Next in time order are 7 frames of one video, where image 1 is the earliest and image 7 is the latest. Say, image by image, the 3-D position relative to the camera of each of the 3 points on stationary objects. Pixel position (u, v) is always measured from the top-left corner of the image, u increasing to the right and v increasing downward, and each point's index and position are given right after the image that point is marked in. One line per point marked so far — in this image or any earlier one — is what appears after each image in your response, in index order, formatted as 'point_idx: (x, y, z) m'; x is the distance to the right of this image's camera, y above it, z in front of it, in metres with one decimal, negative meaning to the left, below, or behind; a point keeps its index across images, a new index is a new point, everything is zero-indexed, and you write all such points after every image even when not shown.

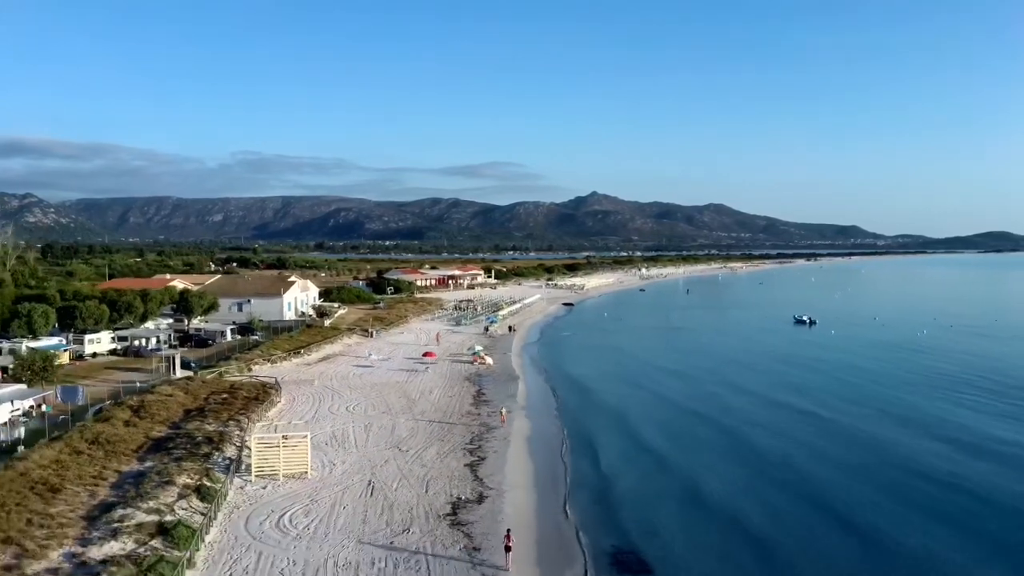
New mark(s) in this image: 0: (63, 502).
0: (-9.7, -4.6, +15.9) m
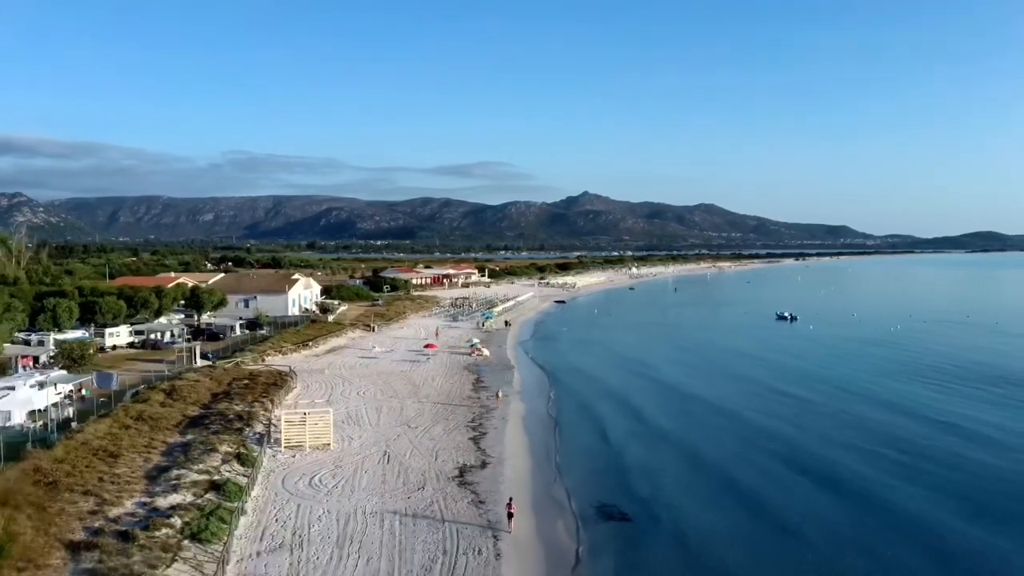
0: (-9.7, -4.4, +18.4) m
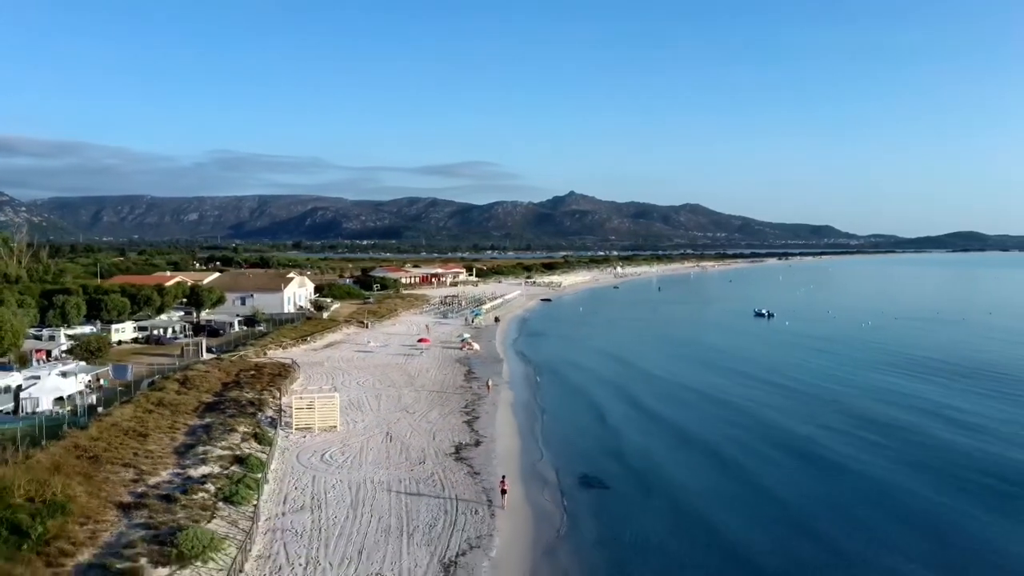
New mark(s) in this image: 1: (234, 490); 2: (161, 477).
0: (-9.9, -4.3, +20.3) m
1: (-6.3, -4.6, +16.8) m
2: (-8.3, -4.5, +17.5) m
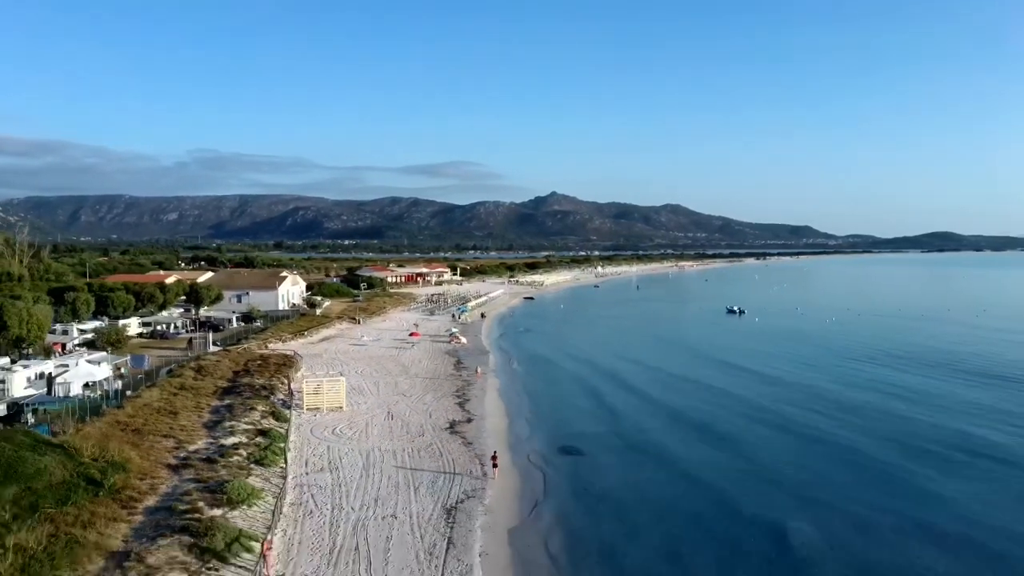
0: (-10.3, -4.1, +23.1) m
1: (-6.6, -4.4, +19.6) m
2: (-8.6, -4.3, +20.3) m
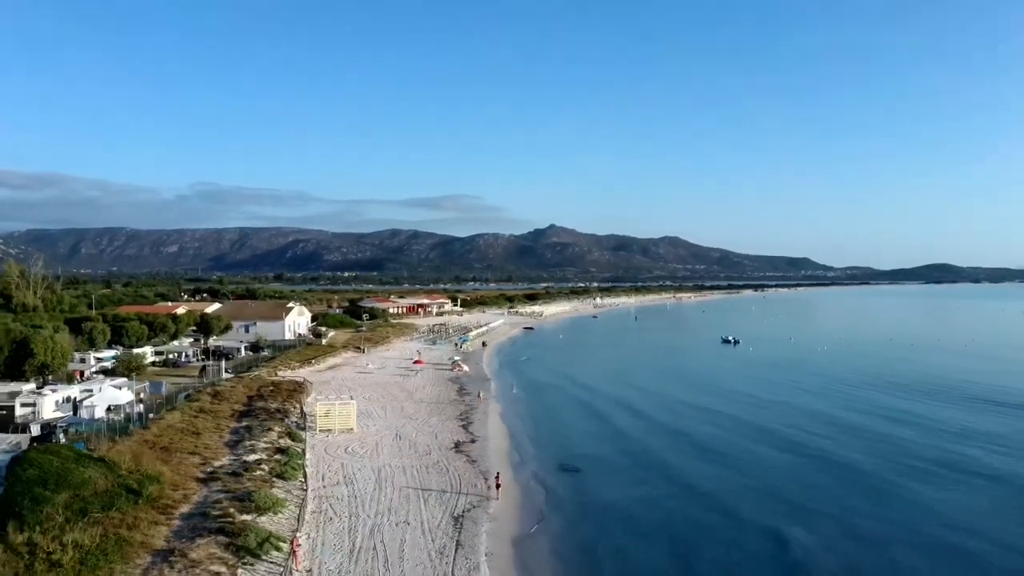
0: (-10.2, -5.0, +24.6) m
1: (-6.5, -5.2, +21.2) m
2: (-8.6, -5.1, +21.9) m
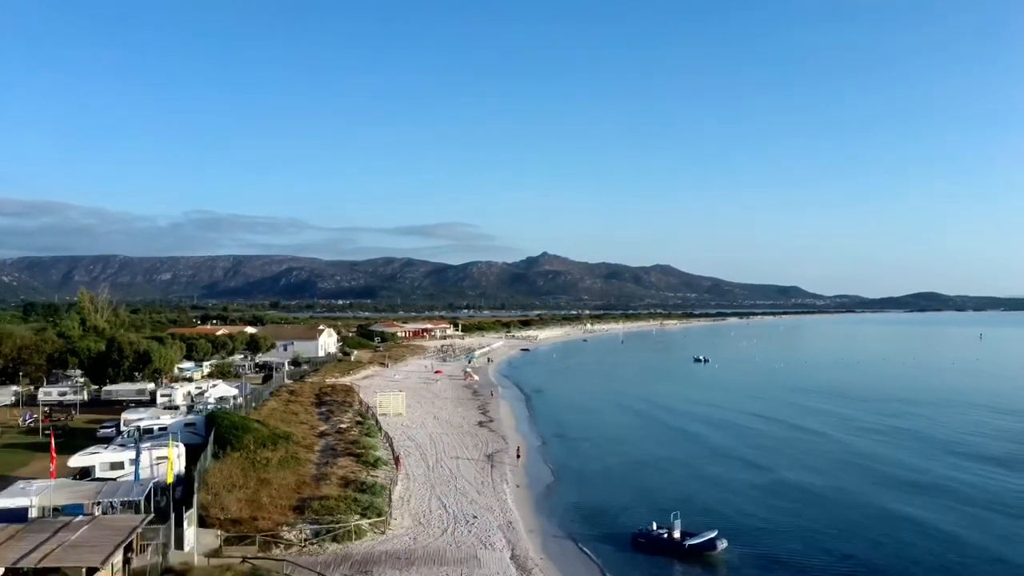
0: (-9.8, -6.1, +34.8) m
1: (-6.1, -6.1, +31.3) m
2: (-8.2, -6.1, +32.0) m
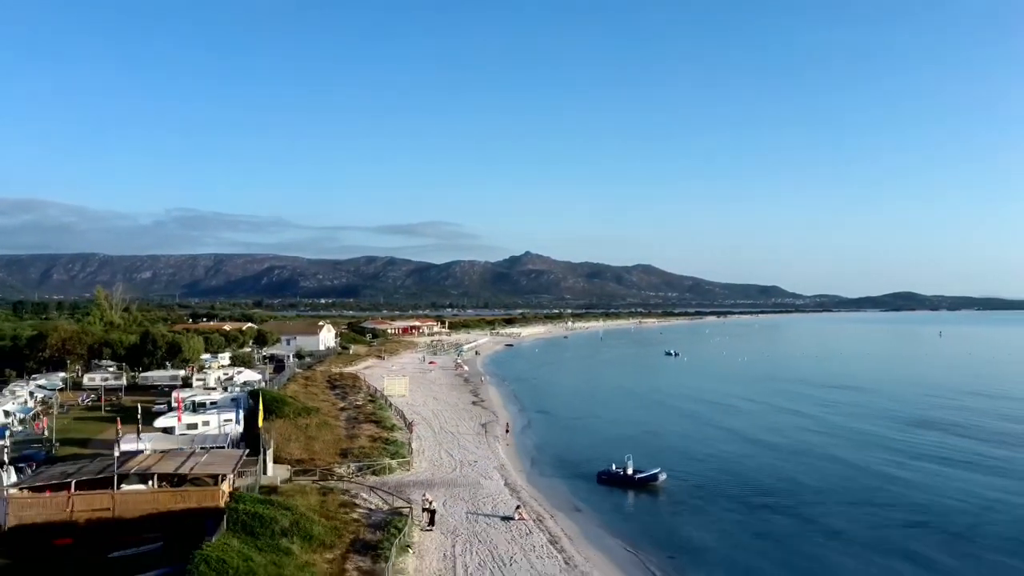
0: (-10.4, -6.0, +40.7) m
1: (-6.7, -6.0, +37.4) m
2: (-8.7, -6.0, +38.0) m
